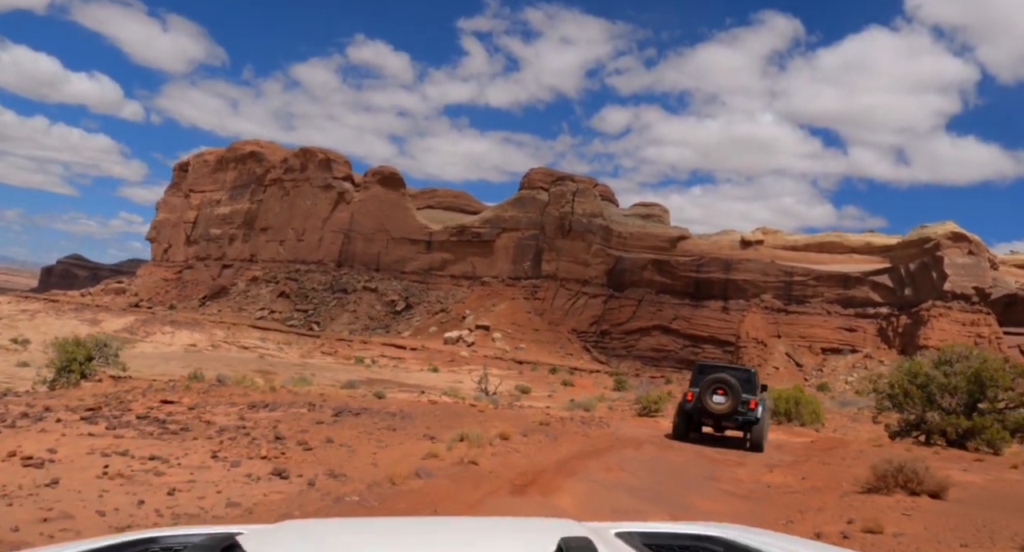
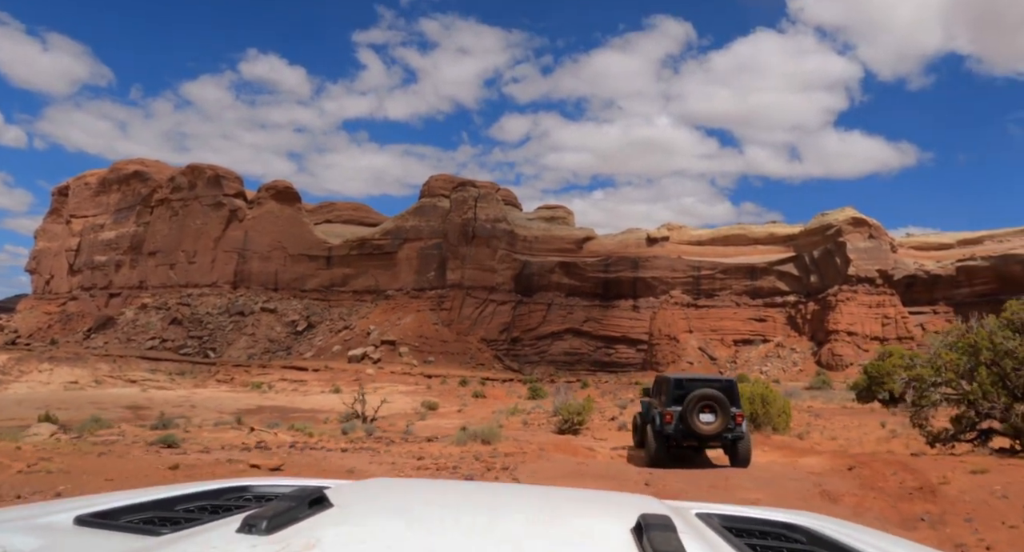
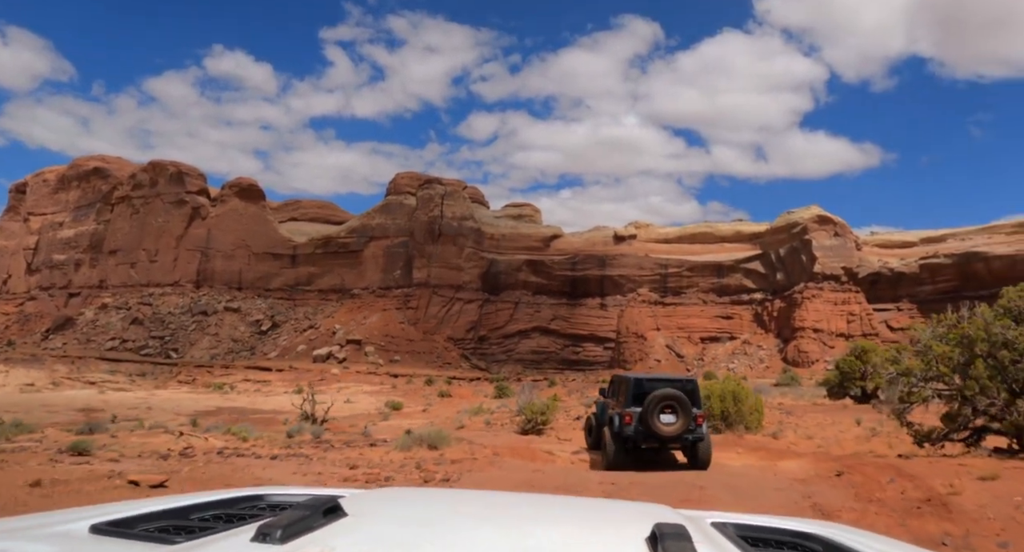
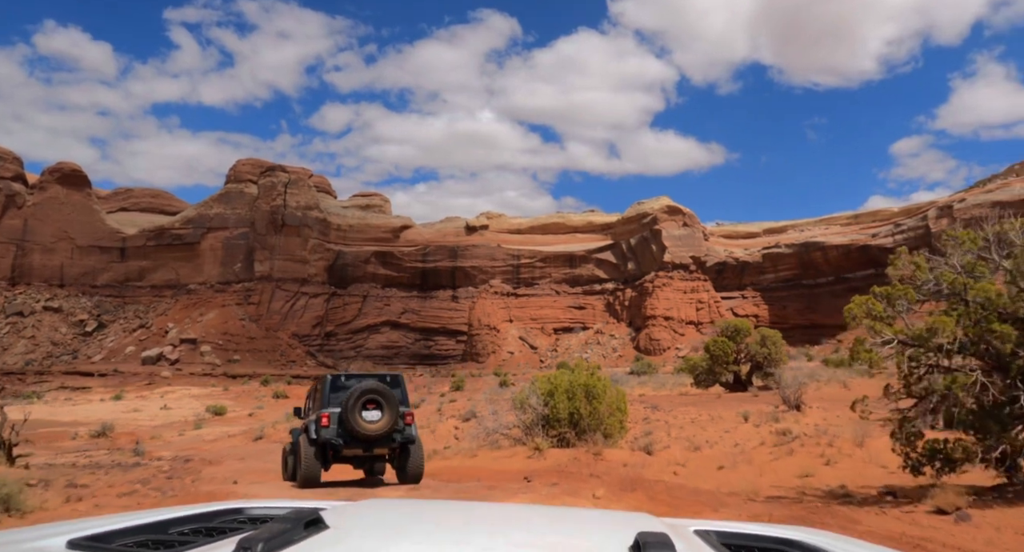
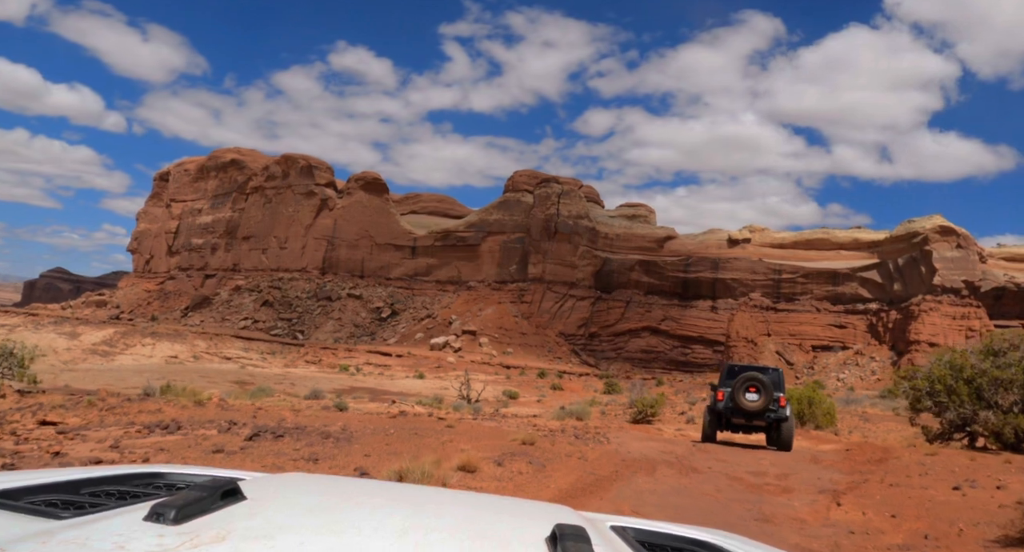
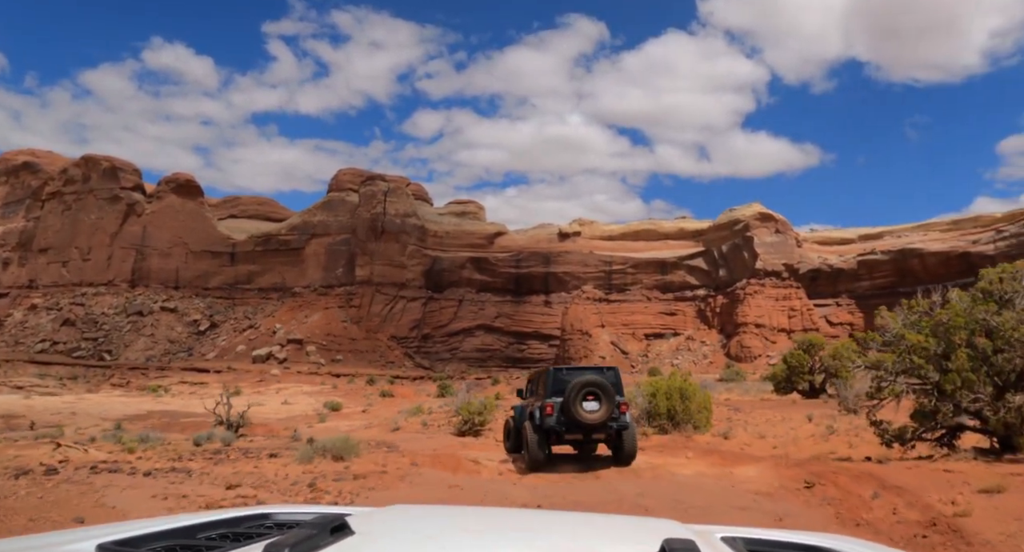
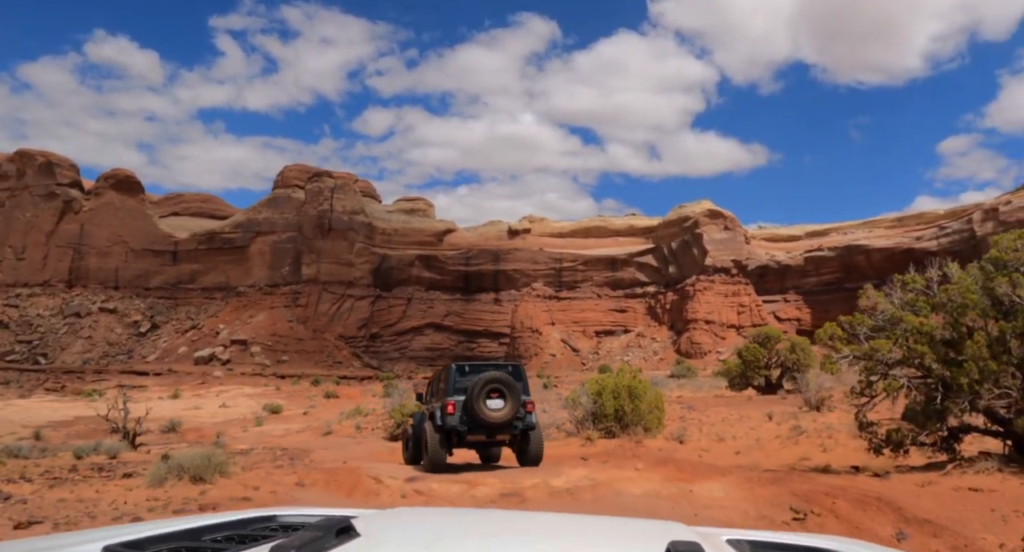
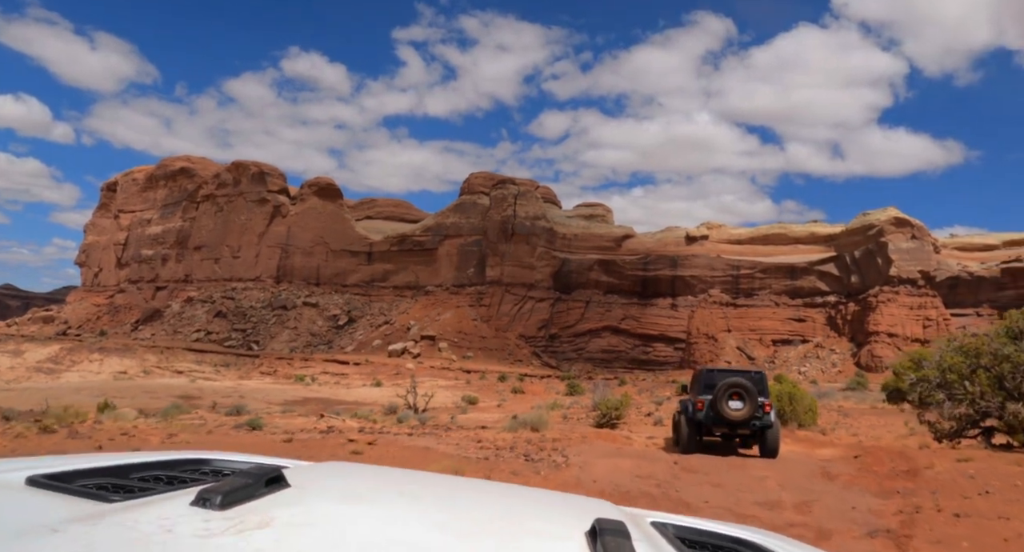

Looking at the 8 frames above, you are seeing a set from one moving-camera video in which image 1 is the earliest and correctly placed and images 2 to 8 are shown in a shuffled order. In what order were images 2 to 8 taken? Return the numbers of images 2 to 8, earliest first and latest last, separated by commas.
5, 8, 2, 3, 6, 7, 4
